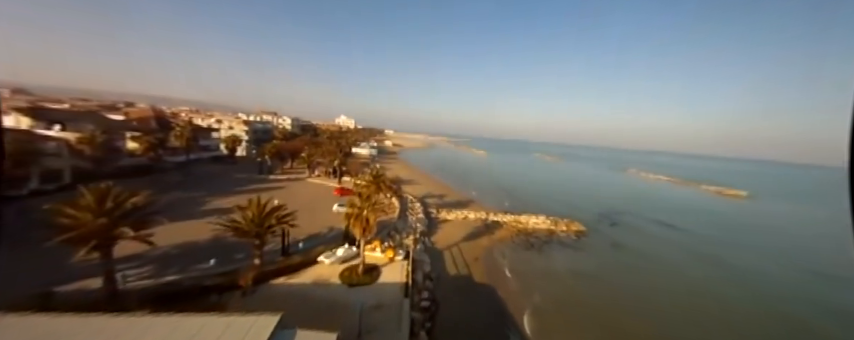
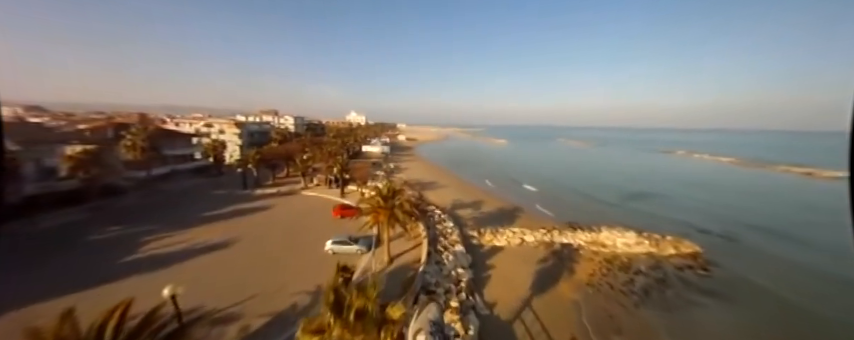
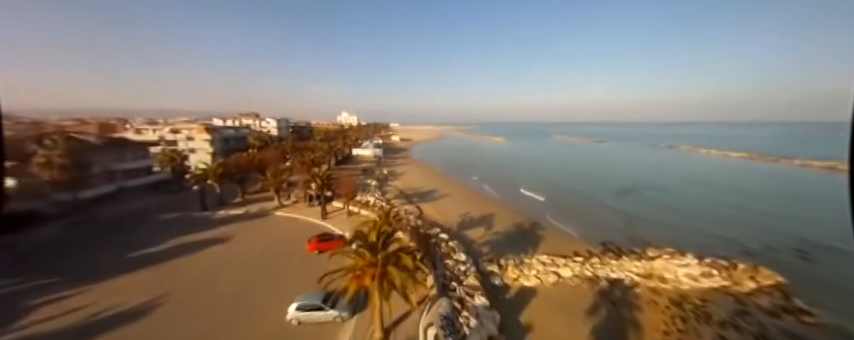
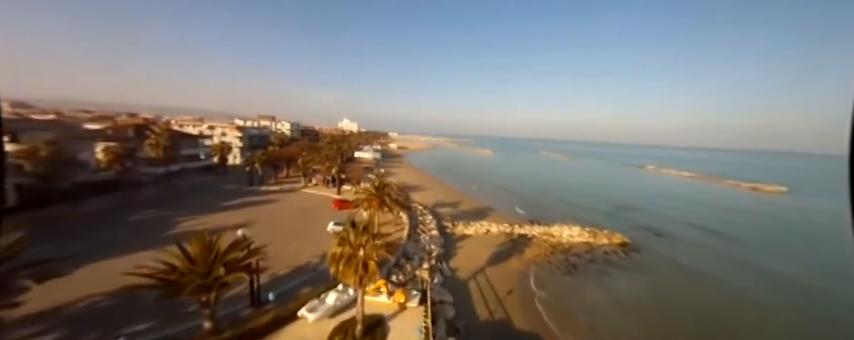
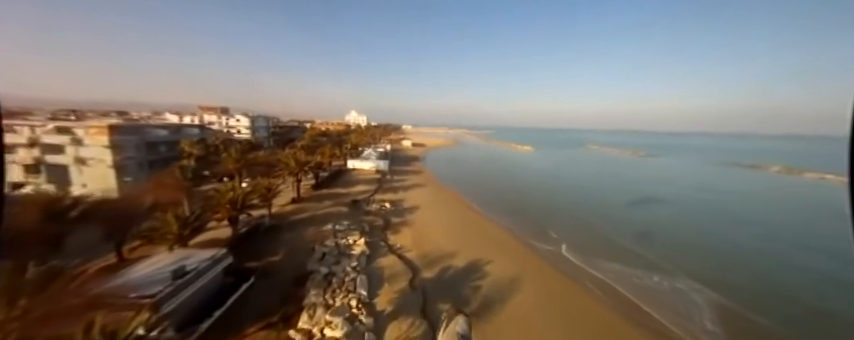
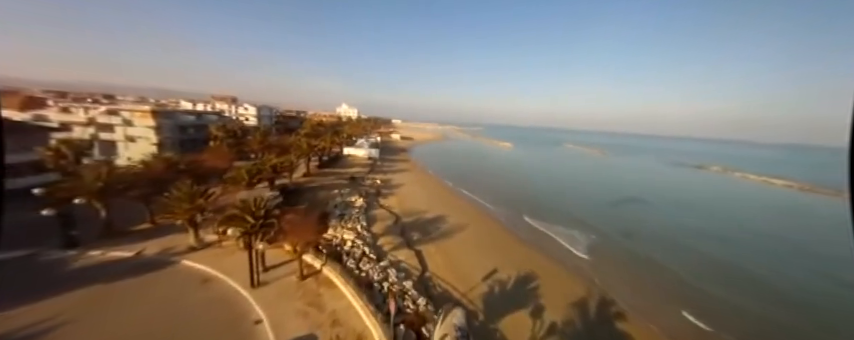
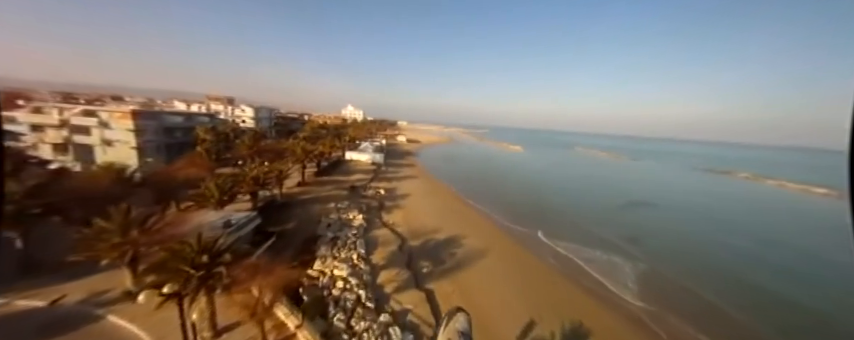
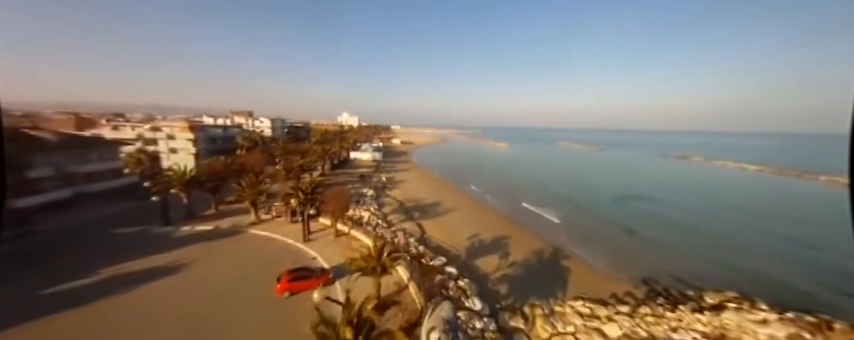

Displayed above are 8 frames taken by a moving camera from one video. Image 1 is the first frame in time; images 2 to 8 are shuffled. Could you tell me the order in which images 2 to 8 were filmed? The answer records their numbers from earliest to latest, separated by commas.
4, 2, 3, 8, 6, 7, 5
